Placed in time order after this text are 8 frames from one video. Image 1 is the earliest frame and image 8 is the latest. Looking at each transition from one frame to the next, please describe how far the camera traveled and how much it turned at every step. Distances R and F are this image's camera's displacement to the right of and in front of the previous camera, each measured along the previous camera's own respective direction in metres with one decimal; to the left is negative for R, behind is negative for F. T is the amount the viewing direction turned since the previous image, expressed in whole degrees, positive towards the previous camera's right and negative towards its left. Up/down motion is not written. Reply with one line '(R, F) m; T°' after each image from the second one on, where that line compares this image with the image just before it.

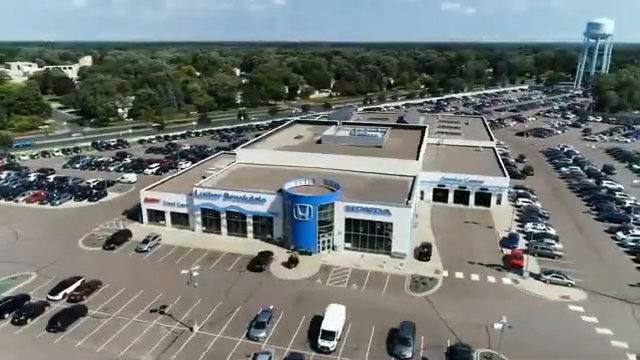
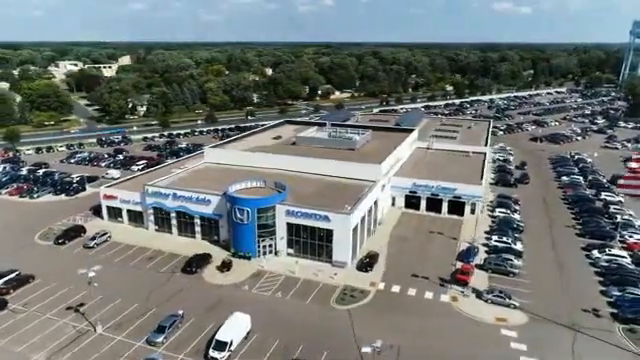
(+9.2, +2.0) m; -6°
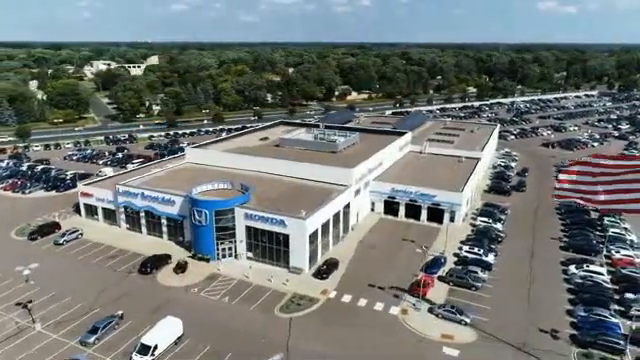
(+6.4, +1.2) m; -4°
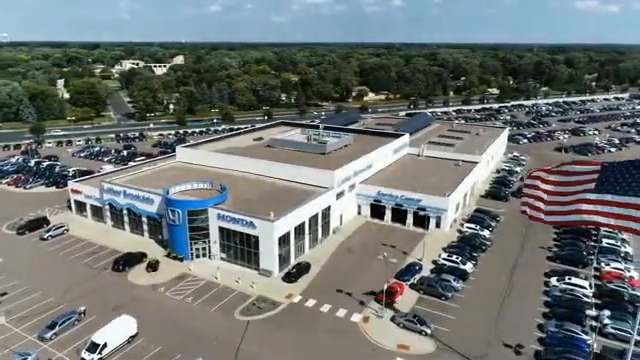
(+4.8, +0.7) m; -4°
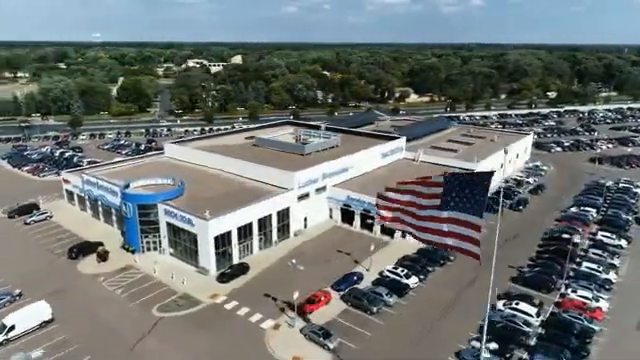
(+10.5, +1.9) m; -9°
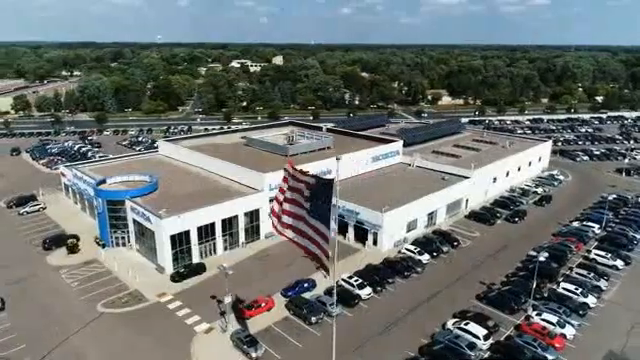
(+7.5, +1.6) m; -6°
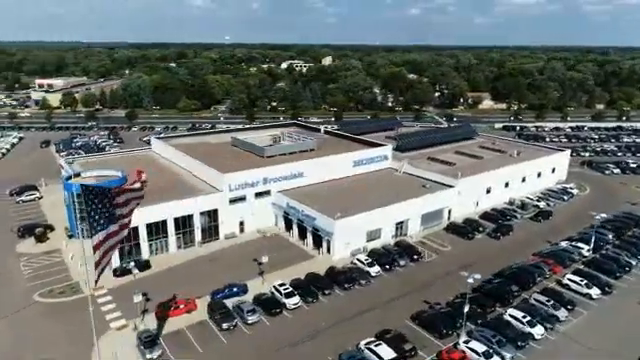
(+9.6, +1.9) m; -8°
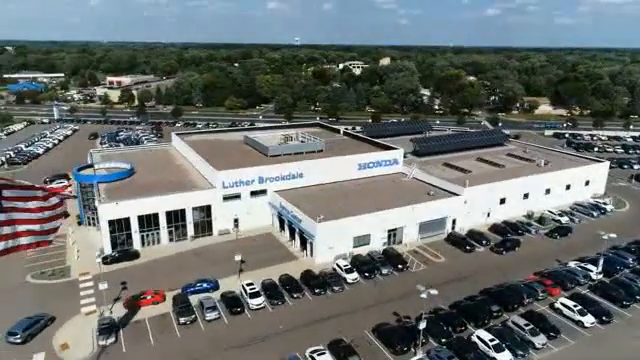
(+6.8, +1.2) m; -8°
